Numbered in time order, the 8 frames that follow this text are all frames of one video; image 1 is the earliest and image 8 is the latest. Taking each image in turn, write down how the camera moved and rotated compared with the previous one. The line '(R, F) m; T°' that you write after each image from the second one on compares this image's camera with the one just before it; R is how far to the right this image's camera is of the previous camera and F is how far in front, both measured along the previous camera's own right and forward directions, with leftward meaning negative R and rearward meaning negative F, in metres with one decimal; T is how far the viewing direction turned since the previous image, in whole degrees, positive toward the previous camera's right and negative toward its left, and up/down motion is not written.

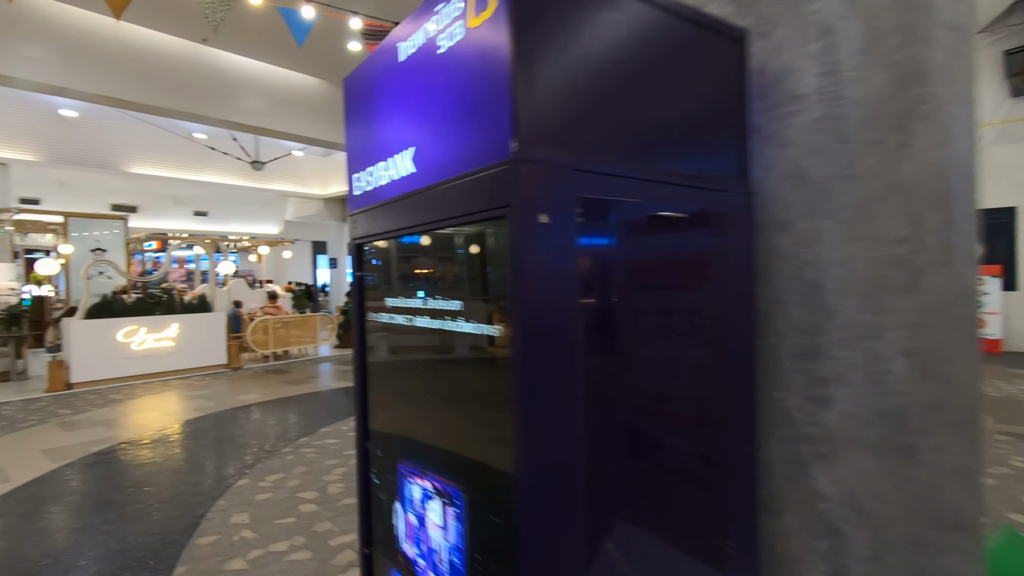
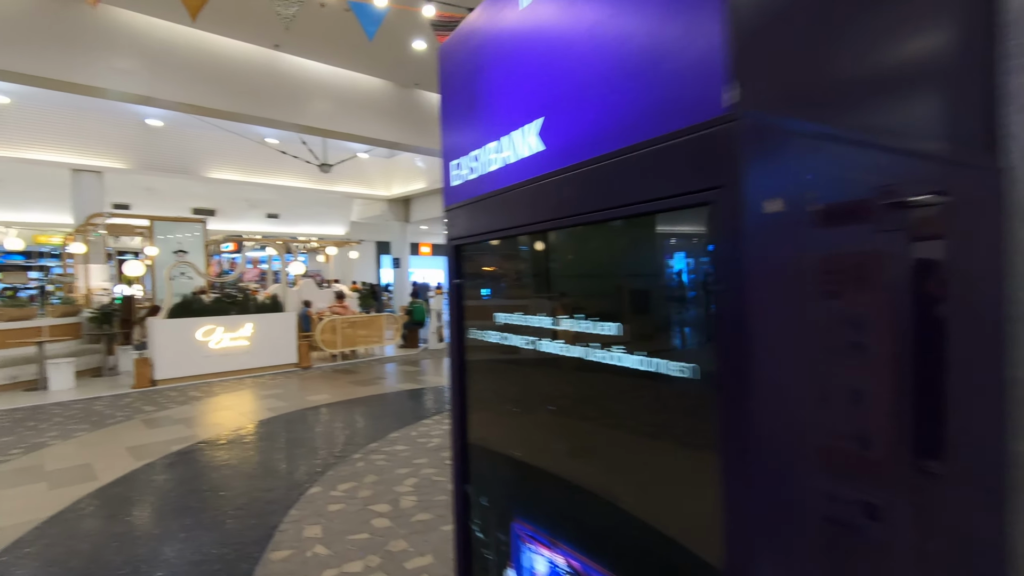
(-0.1, +0.2) m; -6°
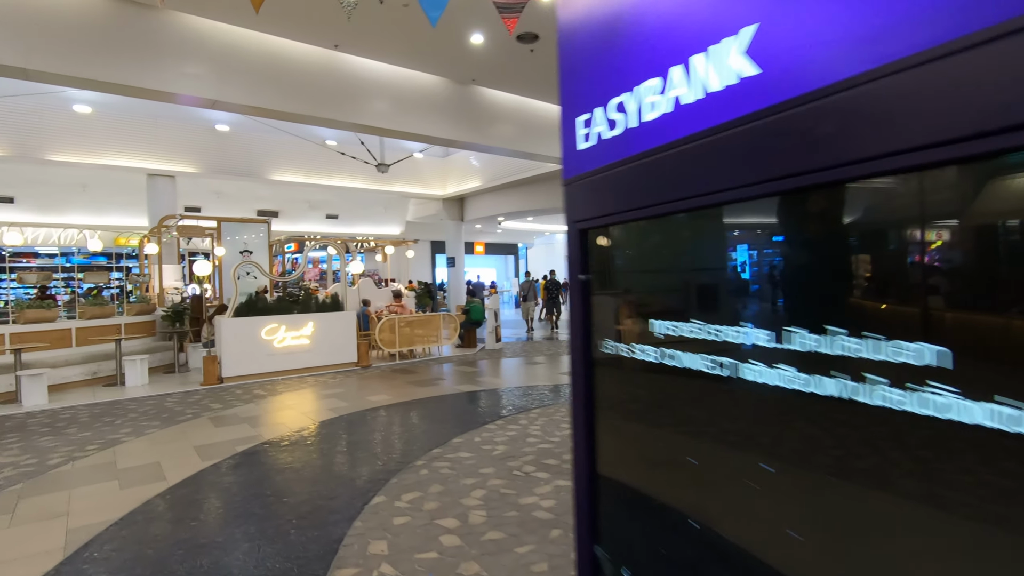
(-0.1, +0.2) m; -5°
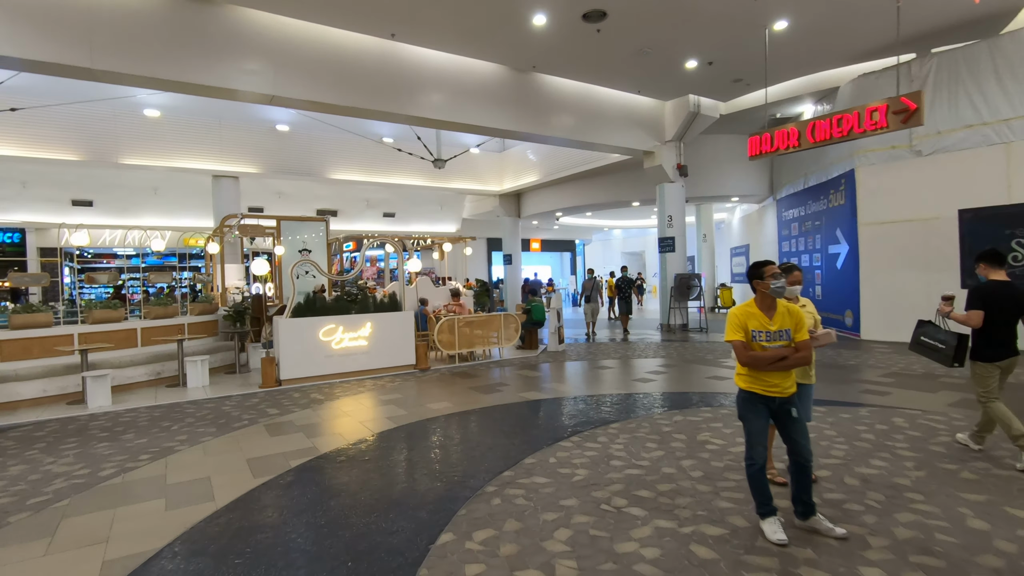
(-0.2, +0.5) m; -6°
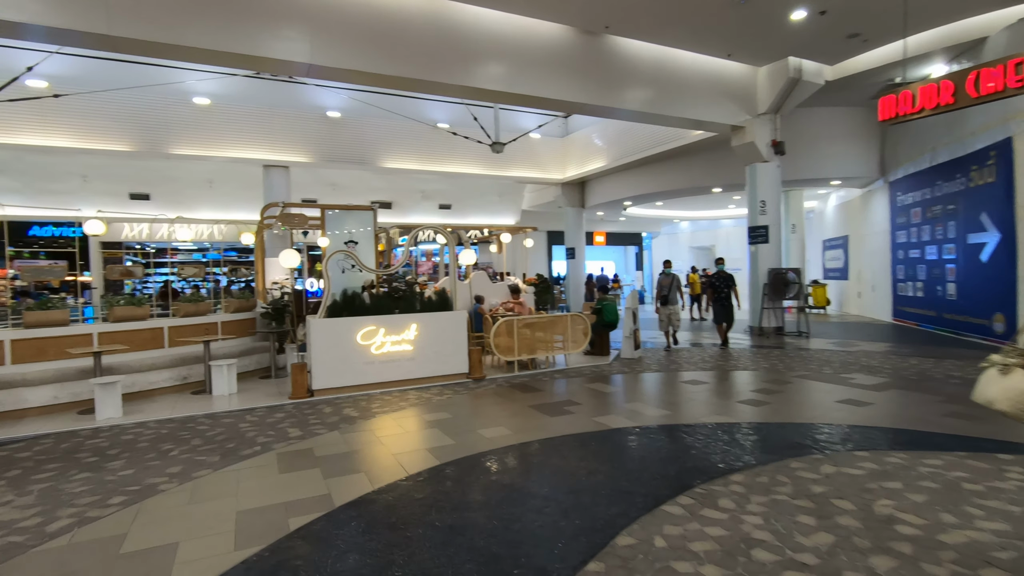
(-0.1, +1.2) m; -6°
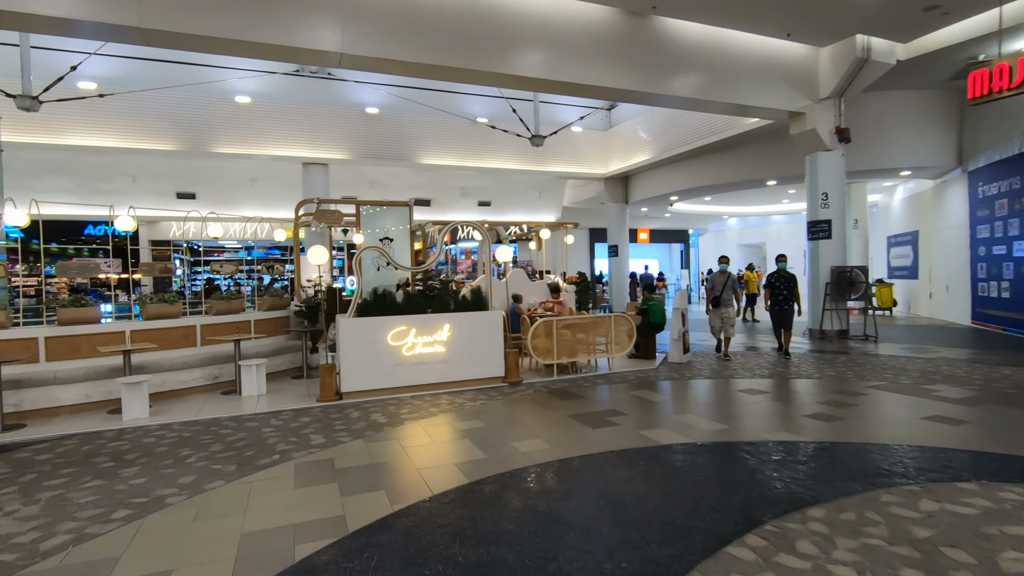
(0.0, +0.4) m; -4°
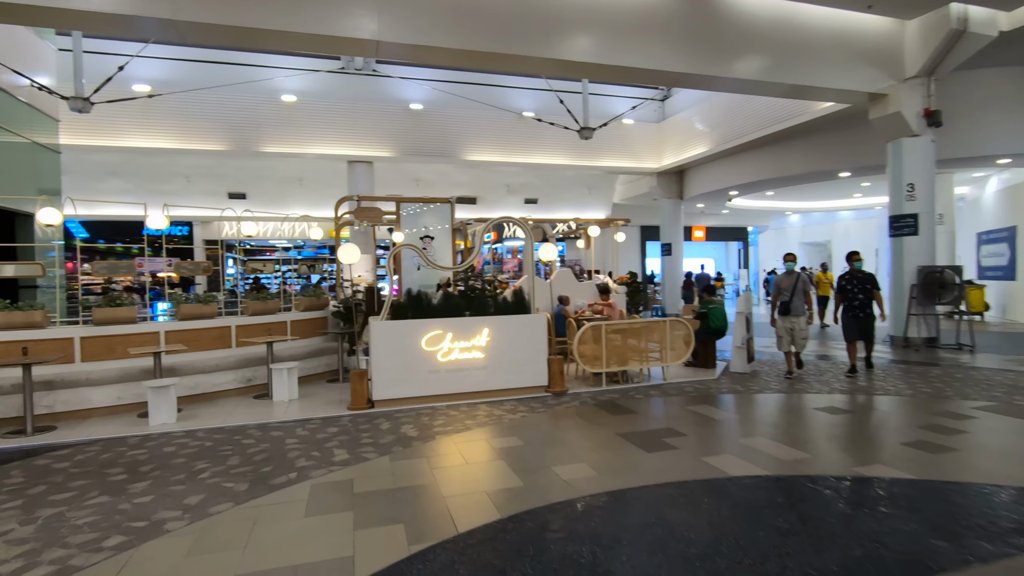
(0.0, +0.5) m; -5°
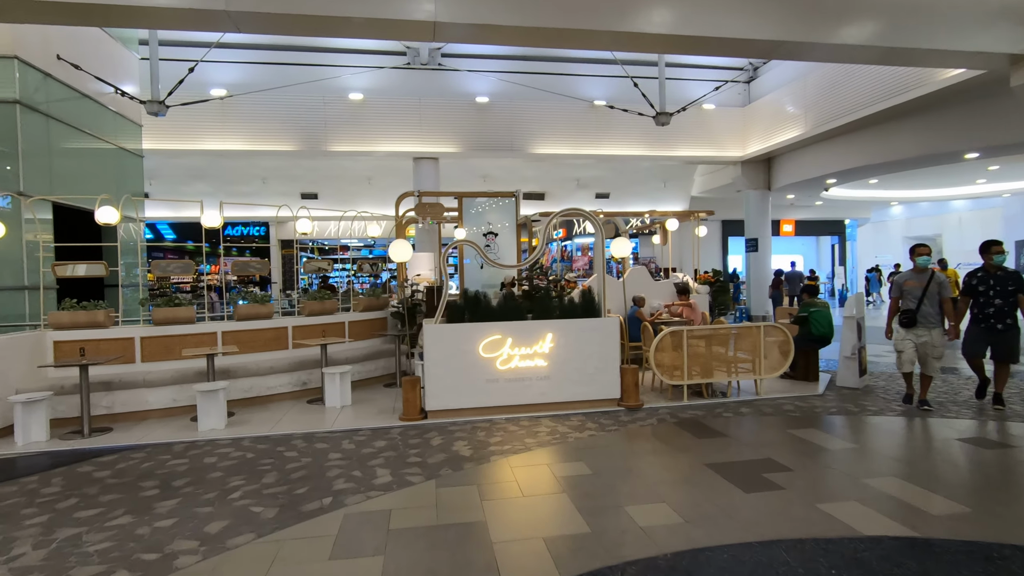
(0.0, +0.6) m; -8°
